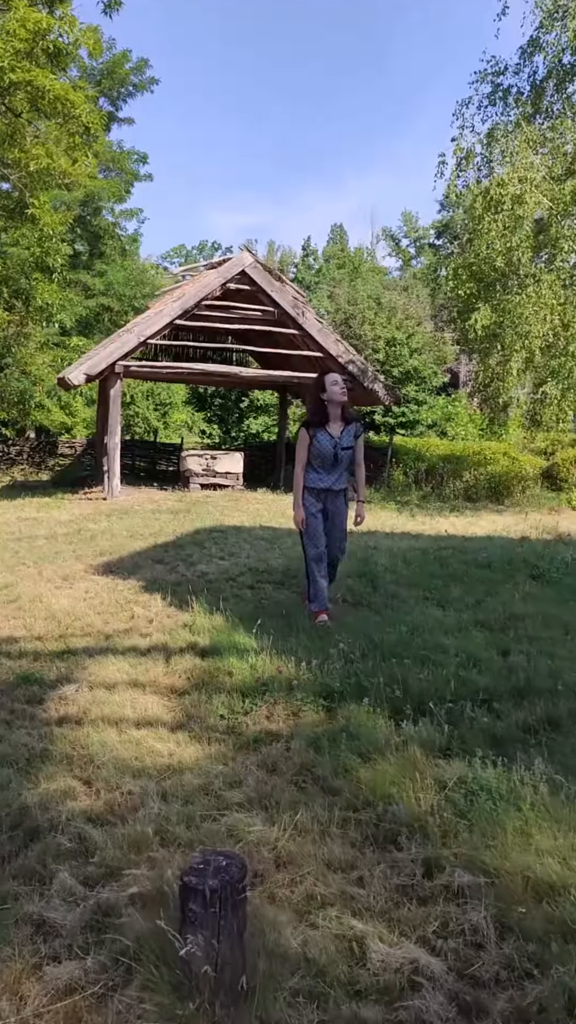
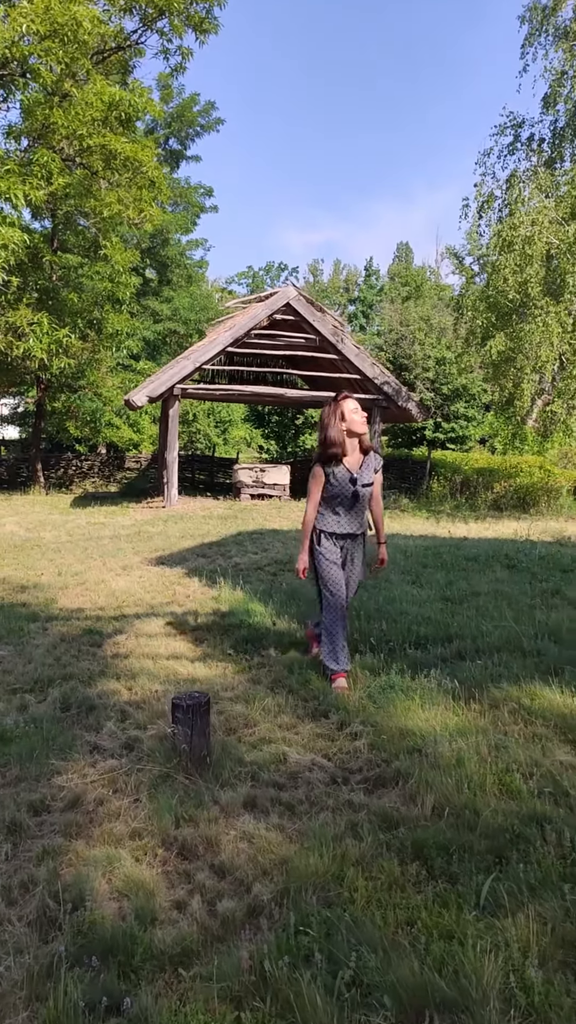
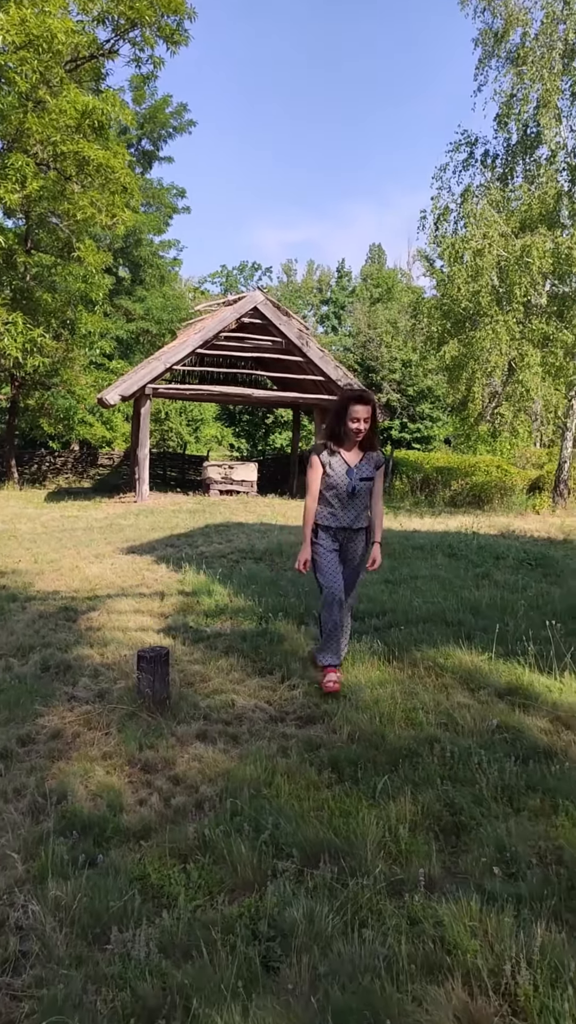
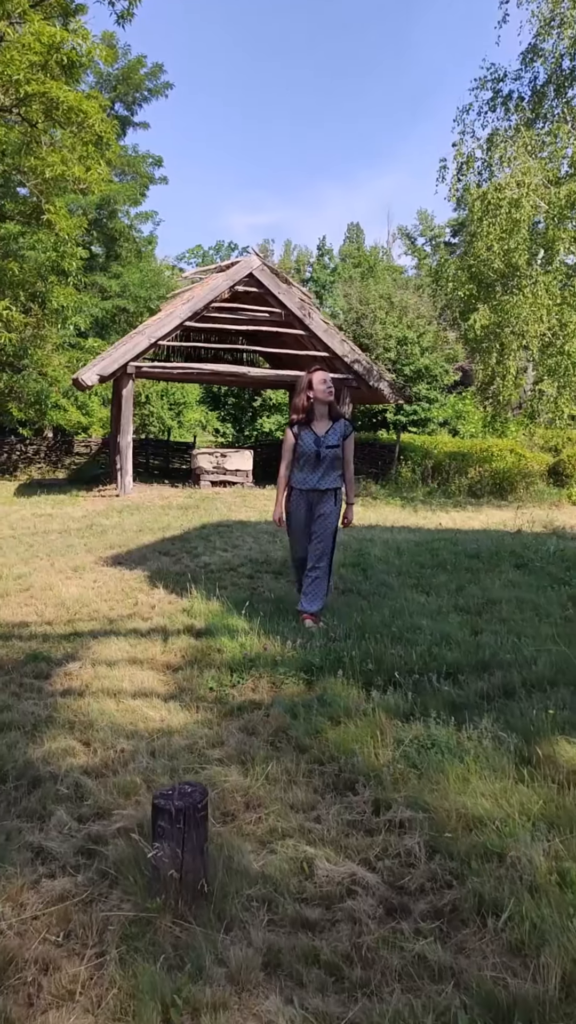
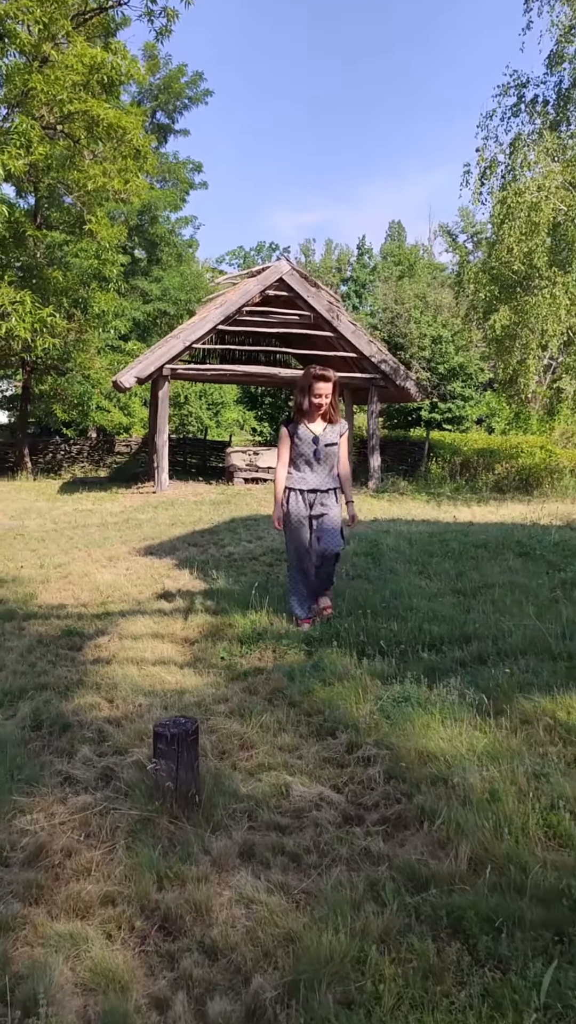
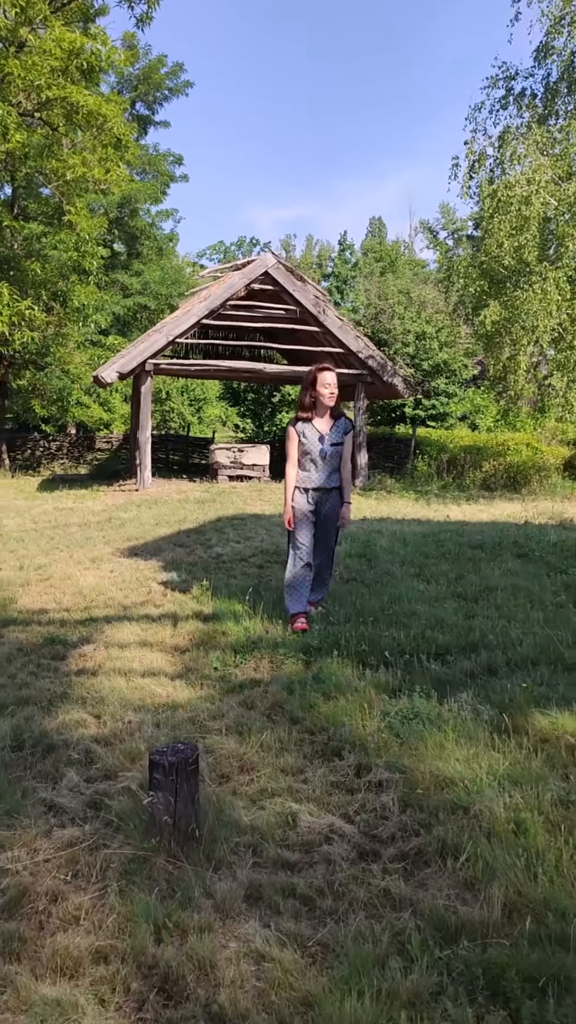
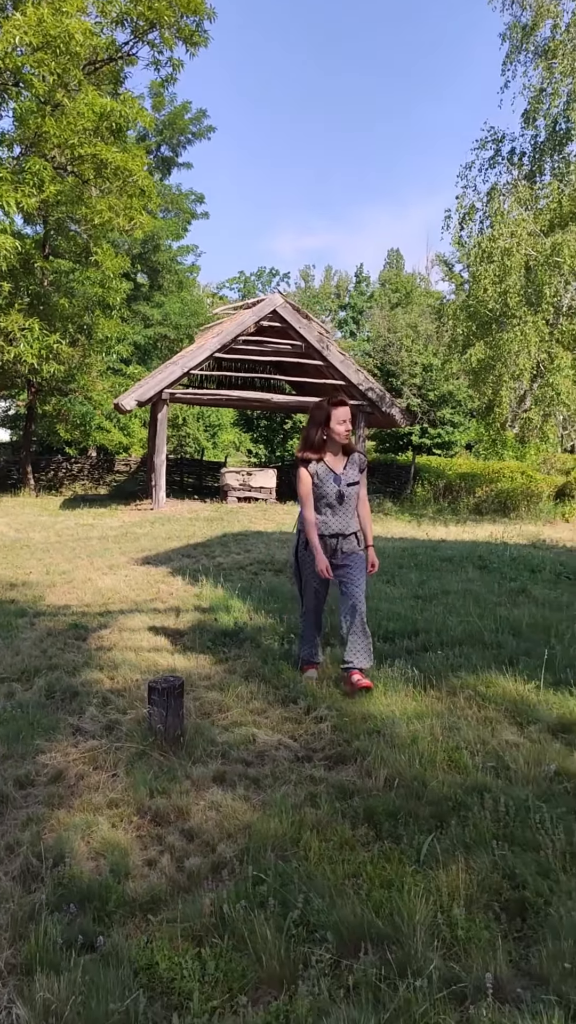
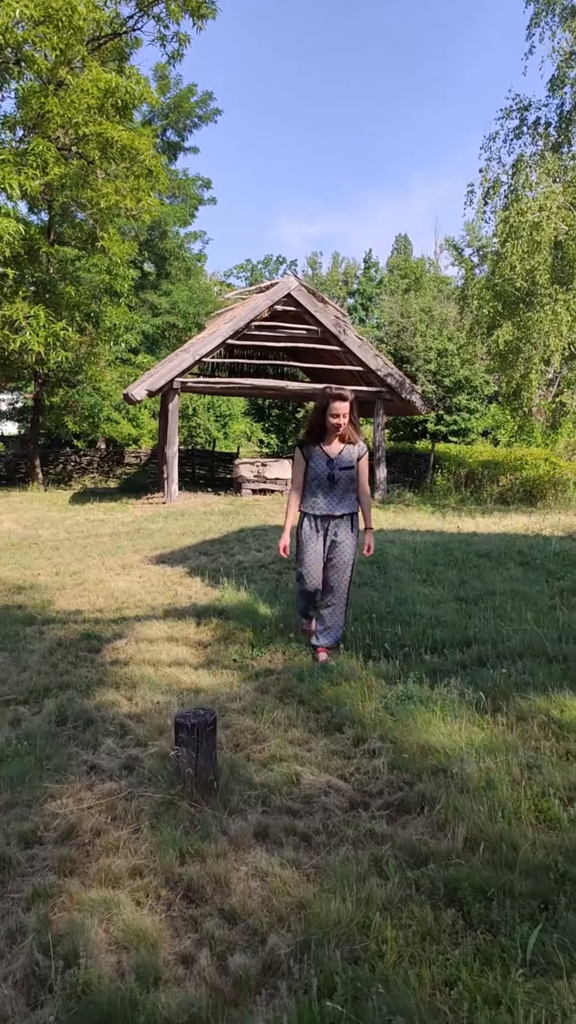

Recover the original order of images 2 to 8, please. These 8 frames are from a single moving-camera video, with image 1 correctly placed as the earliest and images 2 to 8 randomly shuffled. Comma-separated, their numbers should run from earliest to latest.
4, 6, 5, 8, 2, 7, 3
